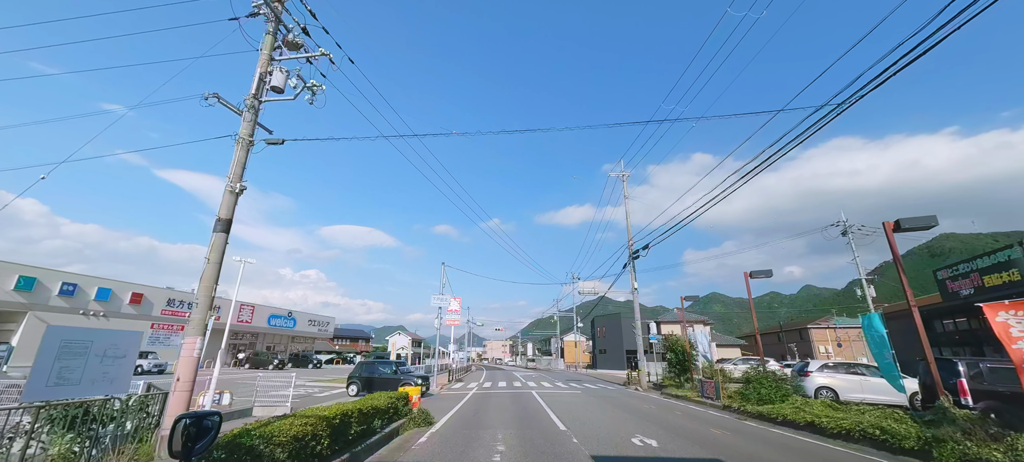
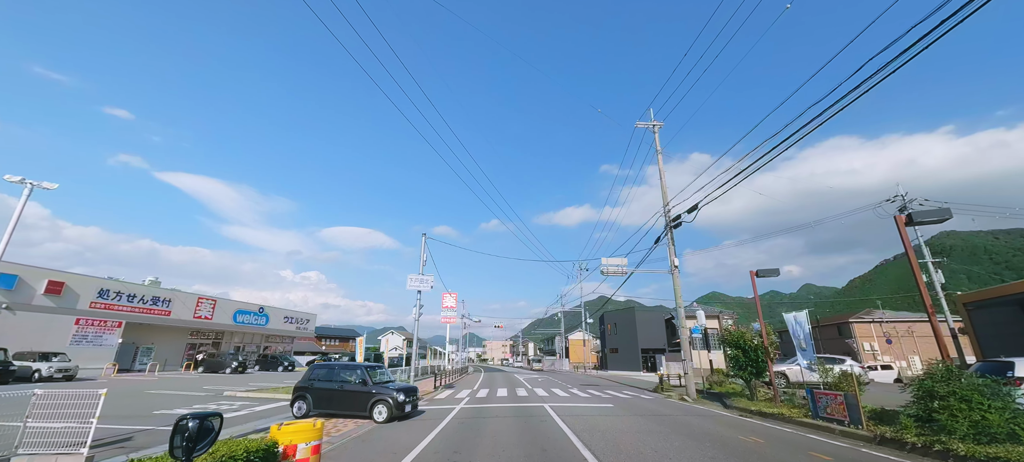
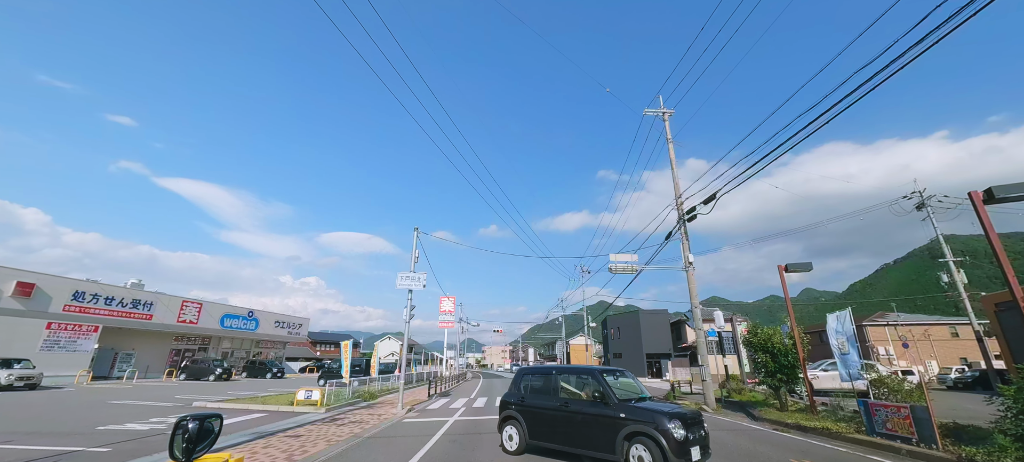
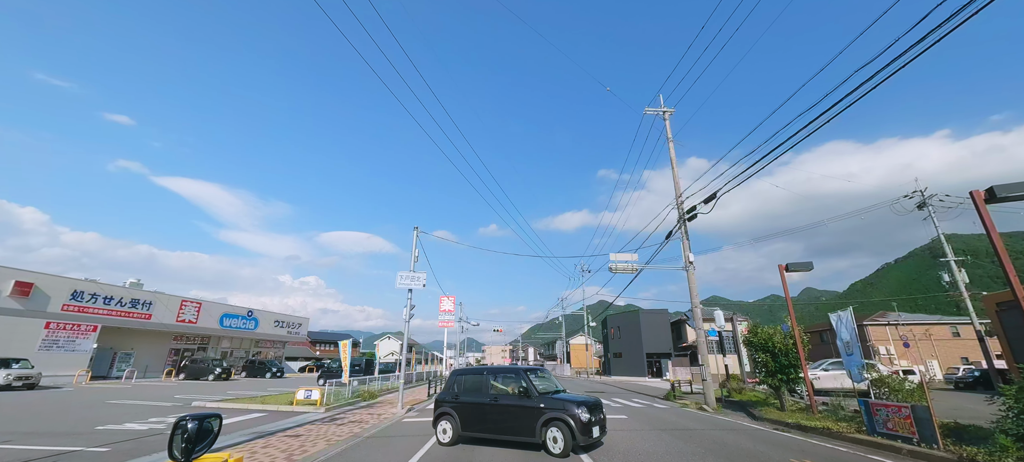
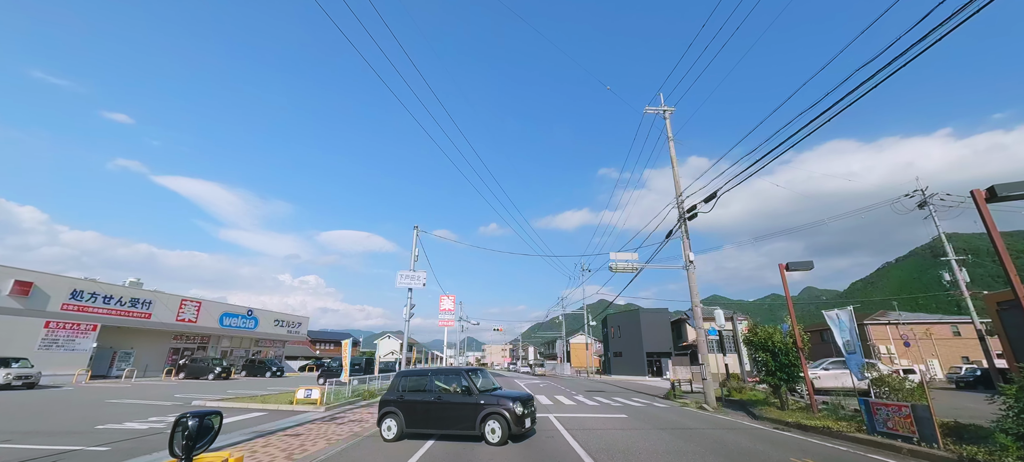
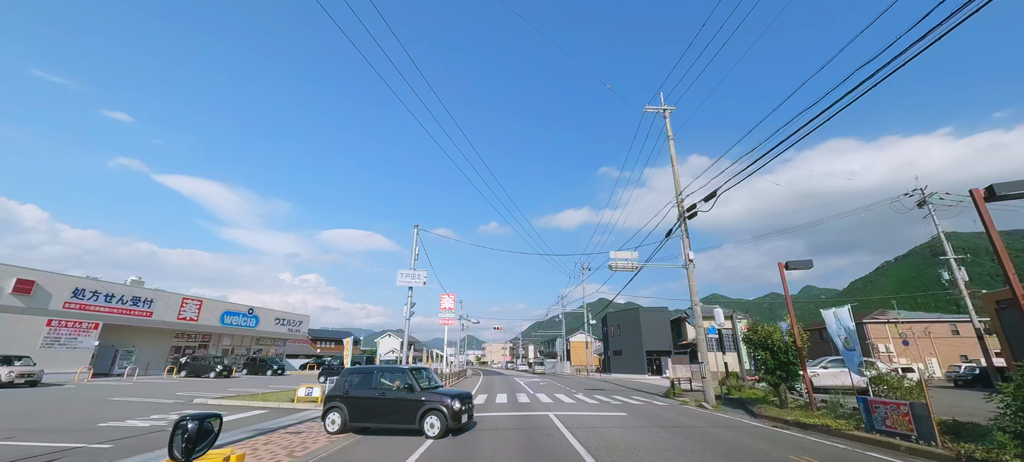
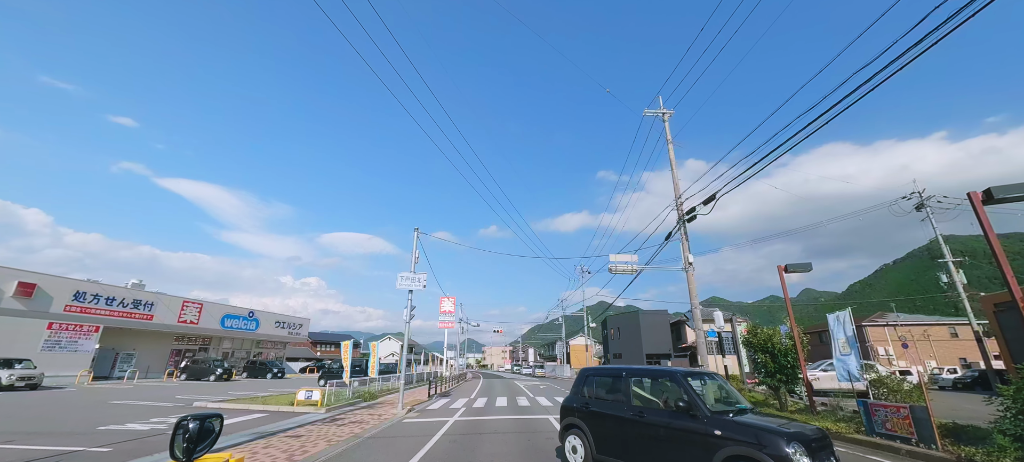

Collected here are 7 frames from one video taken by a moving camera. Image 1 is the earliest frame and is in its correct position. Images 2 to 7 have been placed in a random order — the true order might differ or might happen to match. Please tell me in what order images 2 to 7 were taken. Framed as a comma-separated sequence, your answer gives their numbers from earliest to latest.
2, 6, 5, 4, 3, 7
